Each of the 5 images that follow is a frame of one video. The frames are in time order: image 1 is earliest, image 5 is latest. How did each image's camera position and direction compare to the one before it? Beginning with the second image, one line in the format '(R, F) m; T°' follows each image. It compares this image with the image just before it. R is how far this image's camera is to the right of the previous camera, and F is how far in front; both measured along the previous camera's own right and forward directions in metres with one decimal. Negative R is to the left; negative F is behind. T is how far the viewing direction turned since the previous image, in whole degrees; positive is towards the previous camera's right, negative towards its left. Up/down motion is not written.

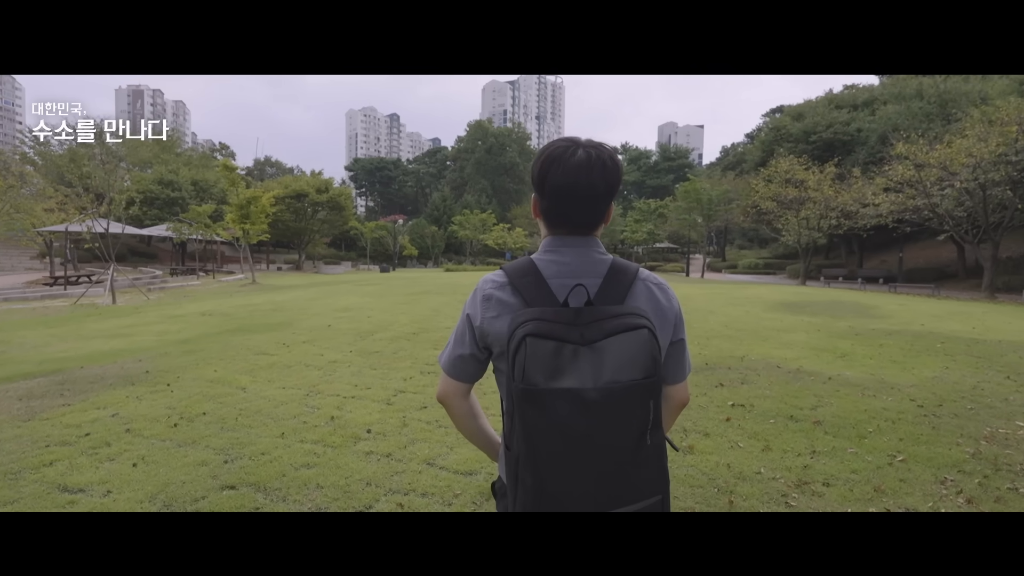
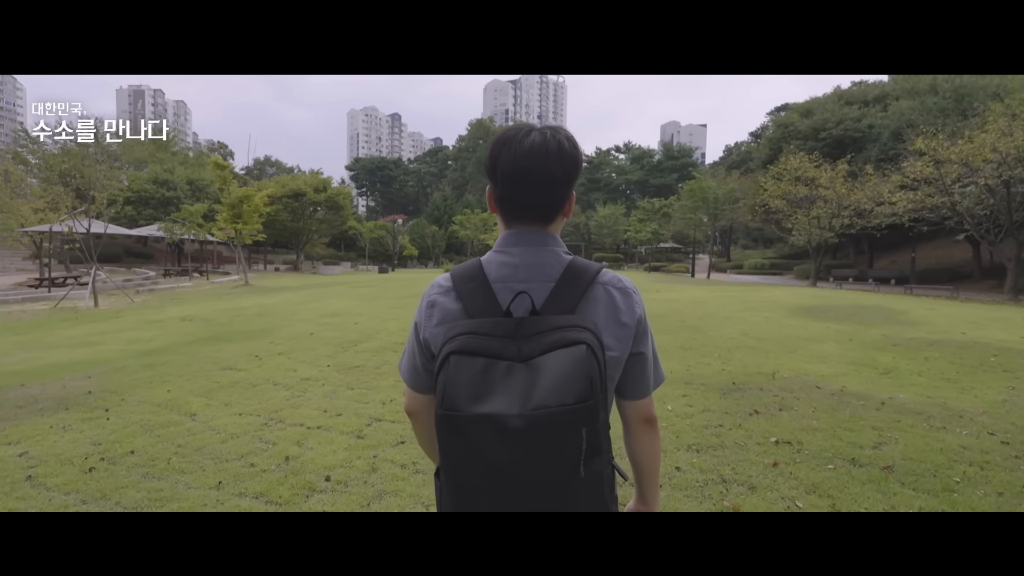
(+0.1, +0.9) m; 0°
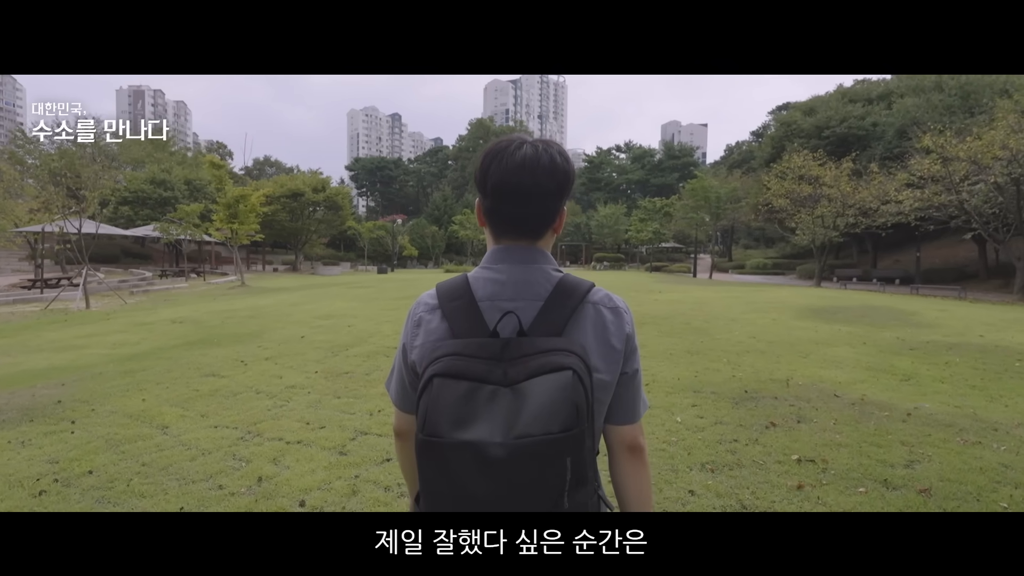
(0.0, +0.4) m; 0°
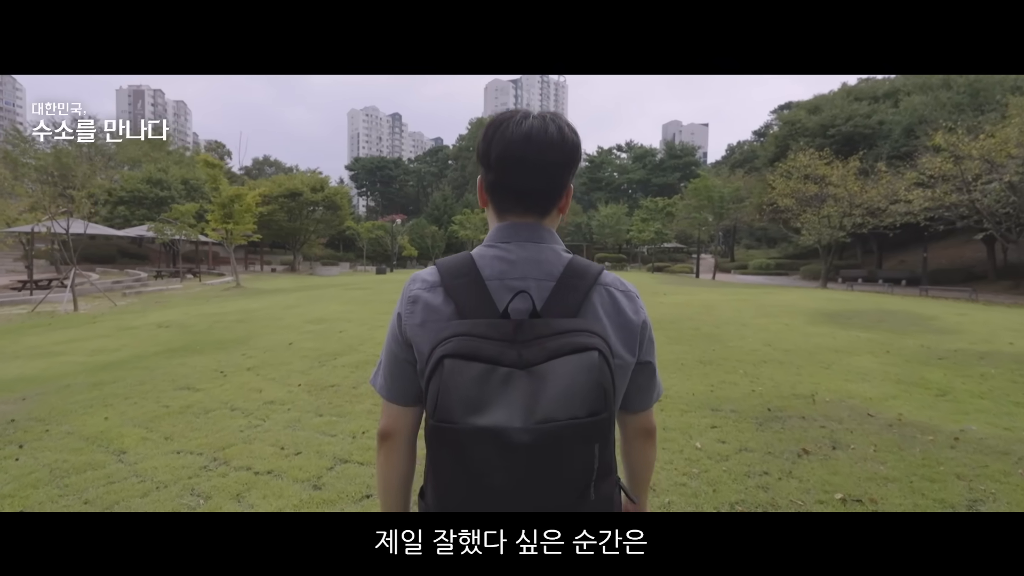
(0.0, +0.5) m; 0°
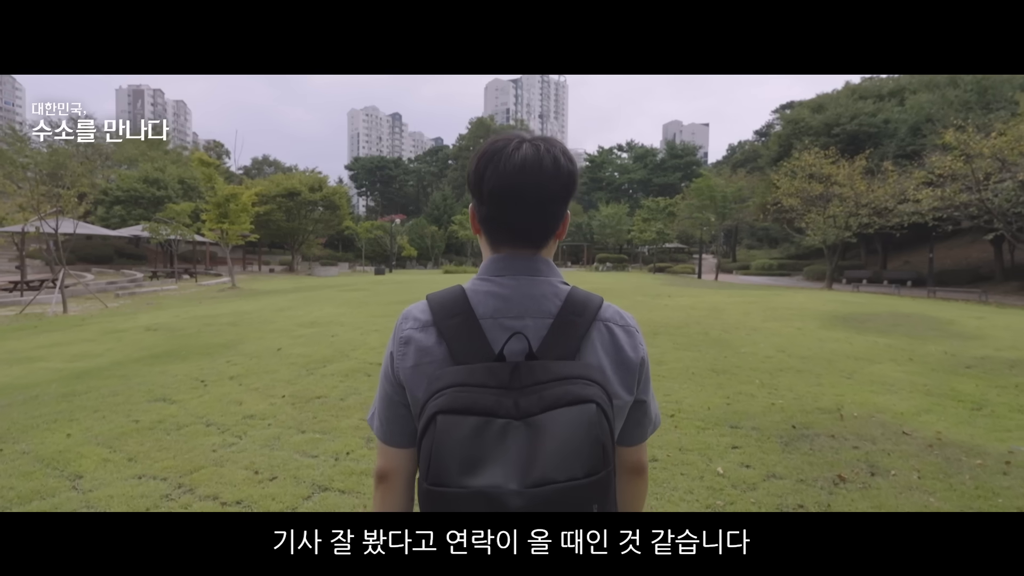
(0.0, +0.5) m; 0°
